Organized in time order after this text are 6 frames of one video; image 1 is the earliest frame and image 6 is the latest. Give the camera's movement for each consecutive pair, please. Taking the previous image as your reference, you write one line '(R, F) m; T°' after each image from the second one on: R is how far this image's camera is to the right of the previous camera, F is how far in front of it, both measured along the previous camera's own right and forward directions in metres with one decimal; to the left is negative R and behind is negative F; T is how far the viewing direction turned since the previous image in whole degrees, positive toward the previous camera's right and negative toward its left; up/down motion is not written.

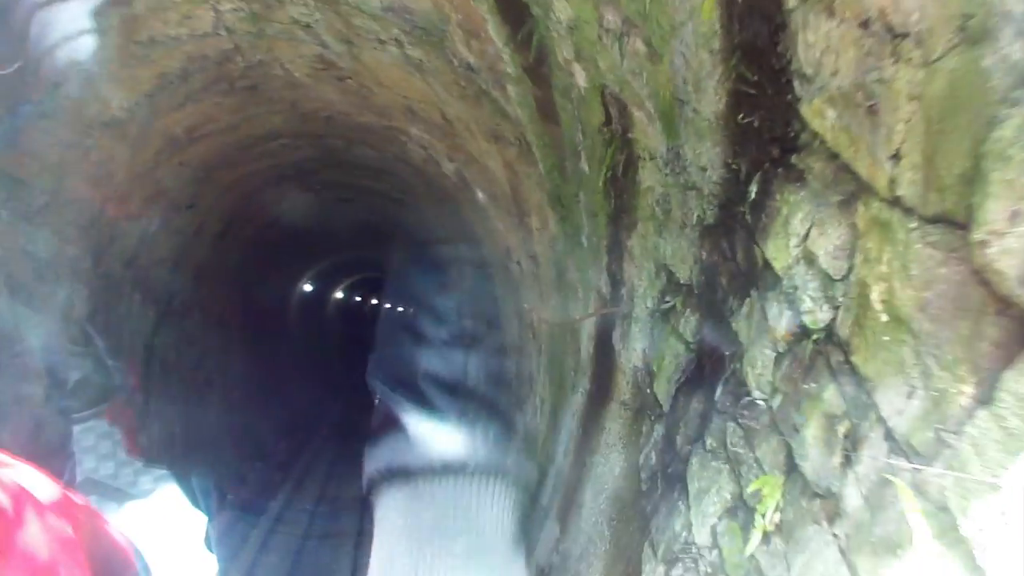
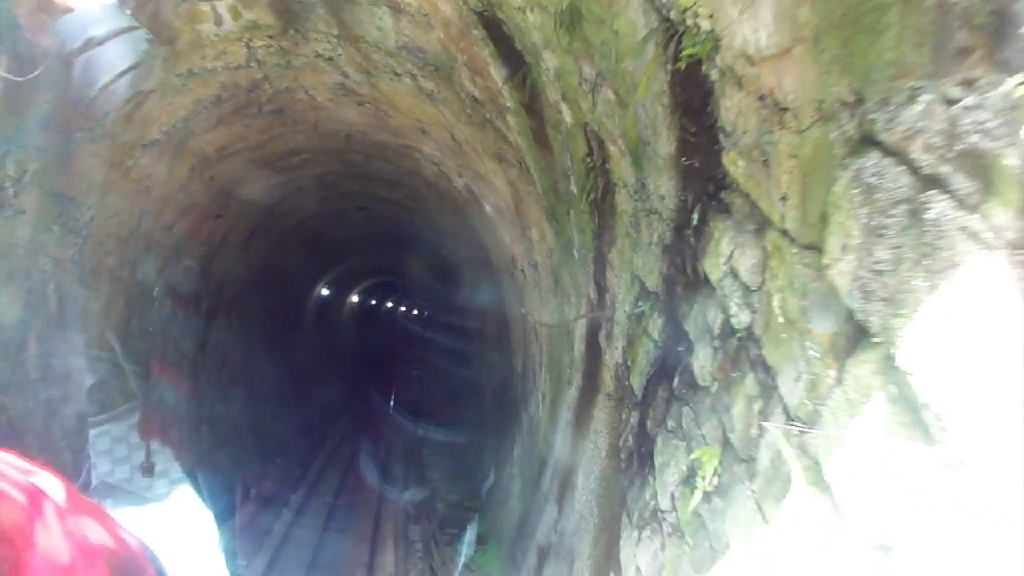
(0.0, -0.3) m; -1°
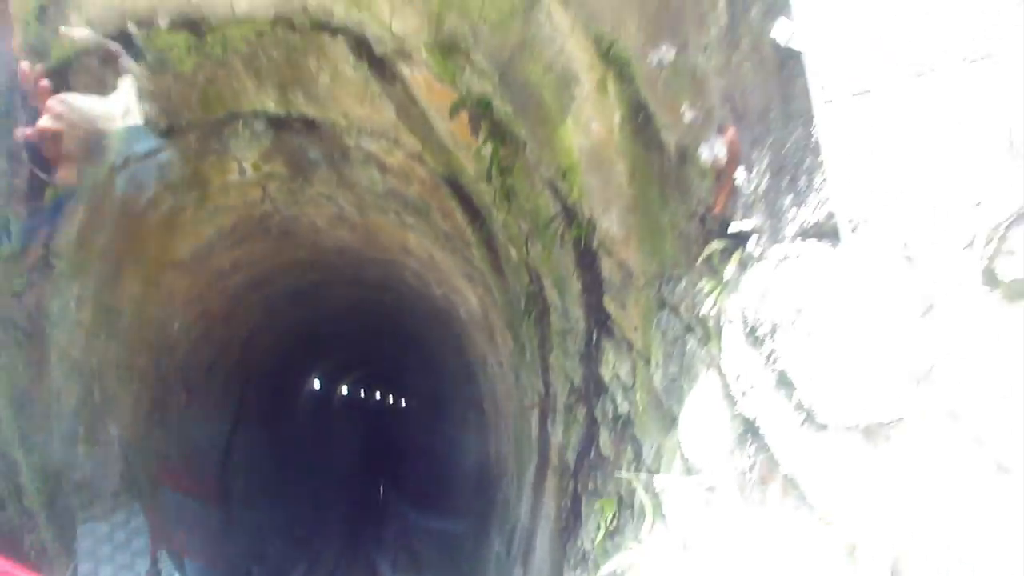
(+0.1, -0.7) m; 0°
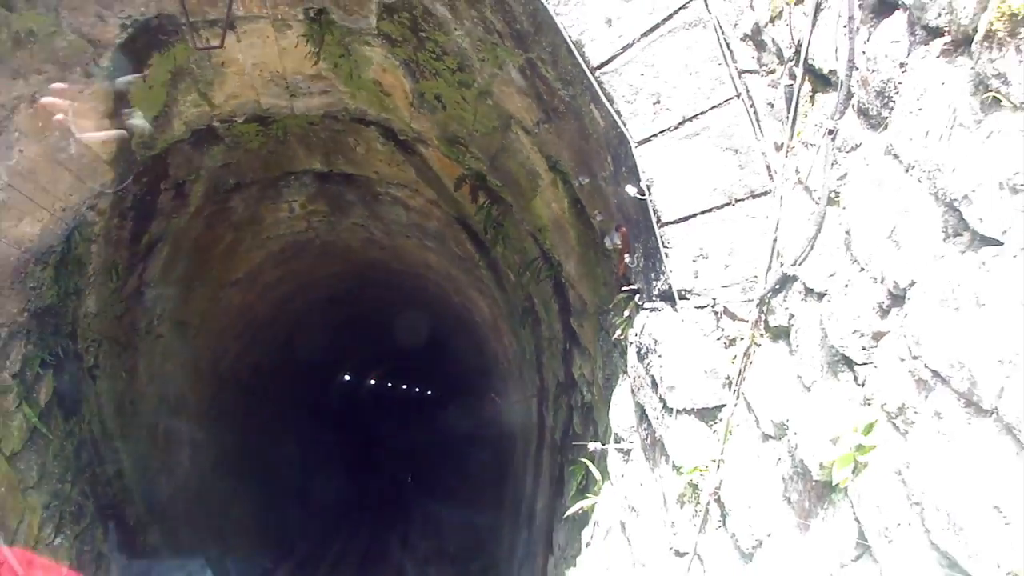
(+0.1, -0.8) m; -1°
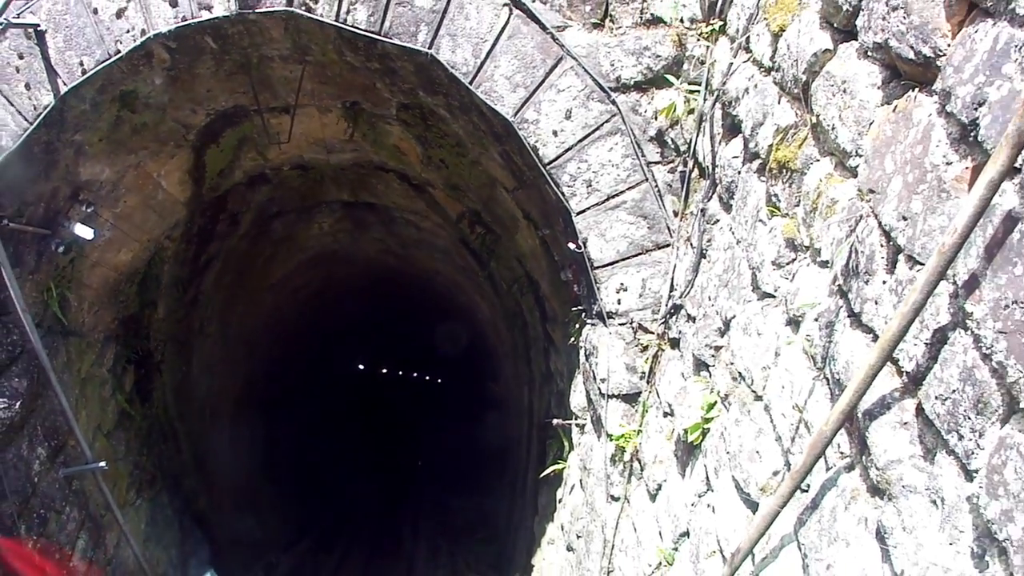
(+0.1, -0.8) m; 0°
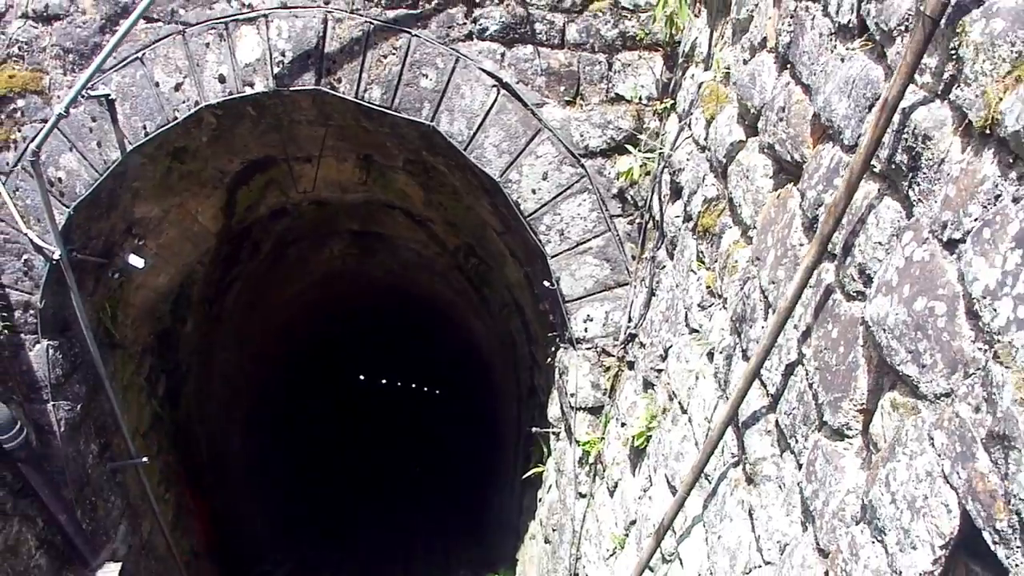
(0.0, -0.6) m; 0°
